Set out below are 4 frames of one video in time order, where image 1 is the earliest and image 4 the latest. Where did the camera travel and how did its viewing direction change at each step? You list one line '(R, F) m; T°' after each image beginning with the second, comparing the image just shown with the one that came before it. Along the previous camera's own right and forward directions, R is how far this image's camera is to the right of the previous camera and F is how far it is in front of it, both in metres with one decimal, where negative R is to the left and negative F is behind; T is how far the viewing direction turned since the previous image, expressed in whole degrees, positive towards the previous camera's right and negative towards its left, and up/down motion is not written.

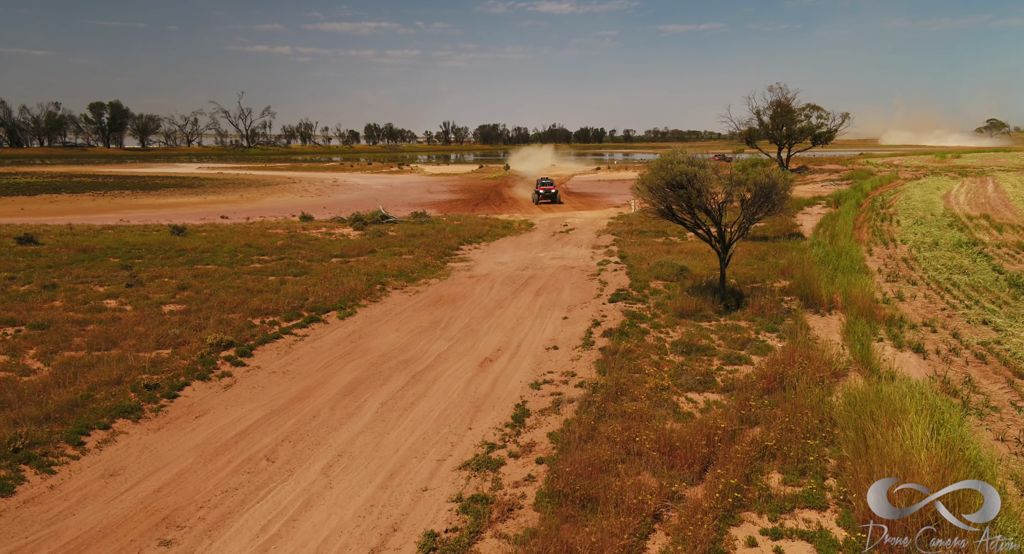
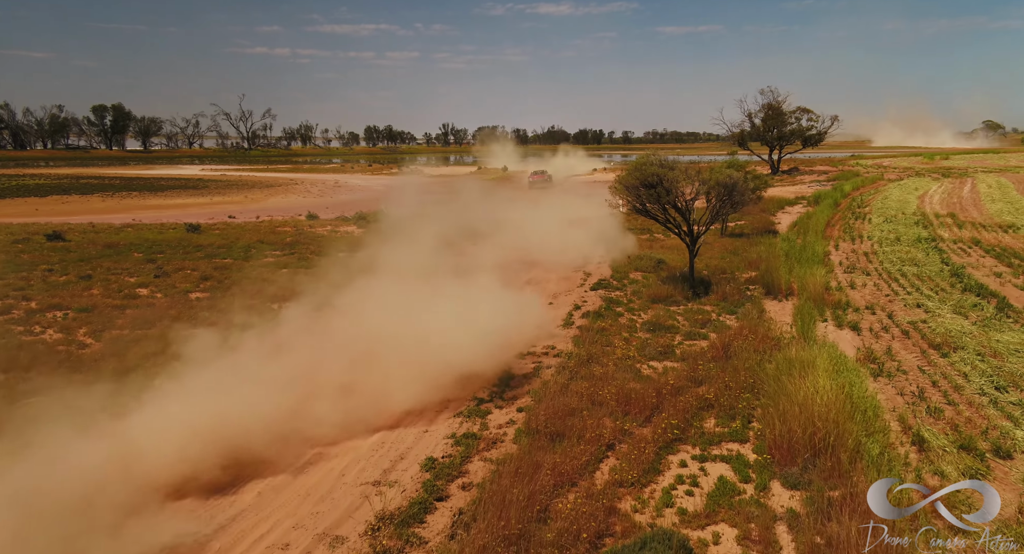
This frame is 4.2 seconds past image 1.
(+0.2, -1.8) m; 0°
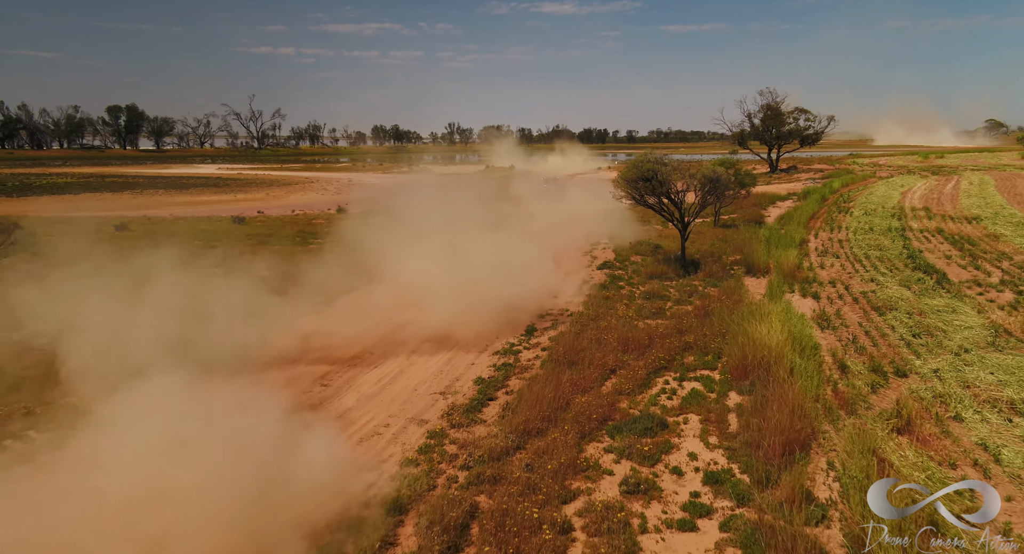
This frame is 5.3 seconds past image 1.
(-0.4, -2.9) m; 0°
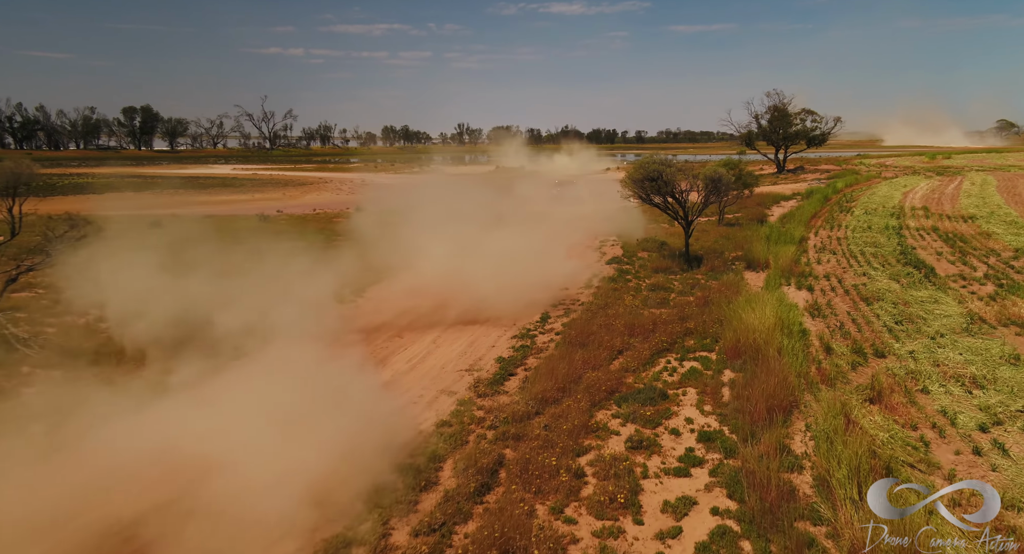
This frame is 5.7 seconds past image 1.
(-0.2, -1.3) m; -1°
